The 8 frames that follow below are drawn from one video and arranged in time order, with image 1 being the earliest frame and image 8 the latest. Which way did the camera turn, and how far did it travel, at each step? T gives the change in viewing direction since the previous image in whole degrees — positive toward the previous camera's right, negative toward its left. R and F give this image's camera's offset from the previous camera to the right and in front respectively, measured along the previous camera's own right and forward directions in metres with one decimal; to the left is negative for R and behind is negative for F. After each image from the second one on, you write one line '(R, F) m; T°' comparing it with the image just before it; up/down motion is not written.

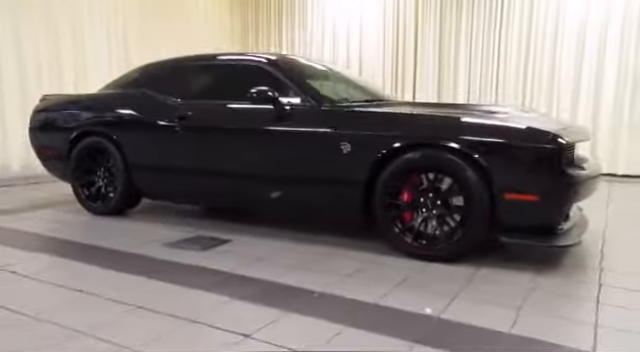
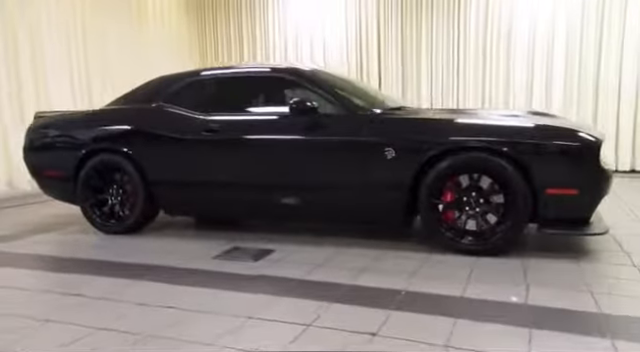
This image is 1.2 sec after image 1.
(-0.7, -0.1) m; +7°
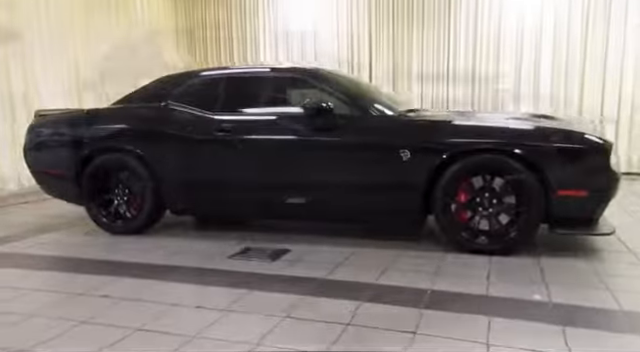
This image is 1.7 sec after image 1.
(-0.2, 0.0) m; +2°
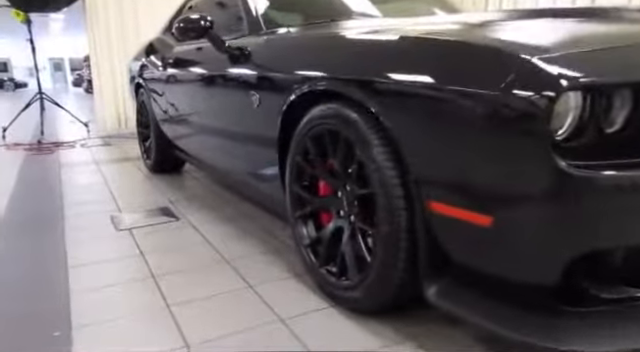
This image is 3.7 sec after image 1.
(-0.3, +0.3) m; -3°
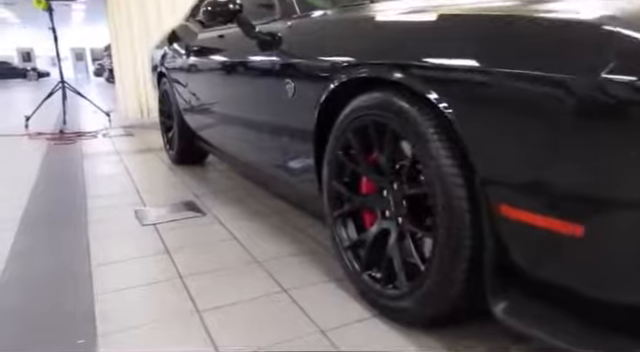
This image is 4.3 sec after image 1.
(-0.1, +0.1) m; -2°
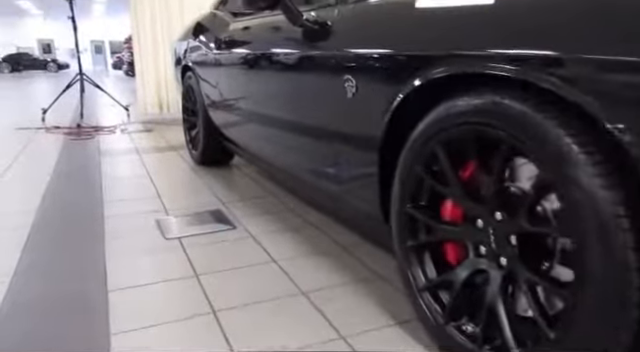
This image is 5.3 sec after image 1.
(-0.1, +0.3) m; -2°
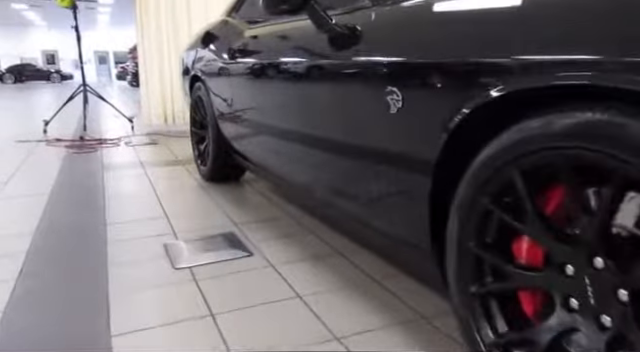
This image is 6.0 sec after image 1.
(-0.1, +0.2) m; 0°
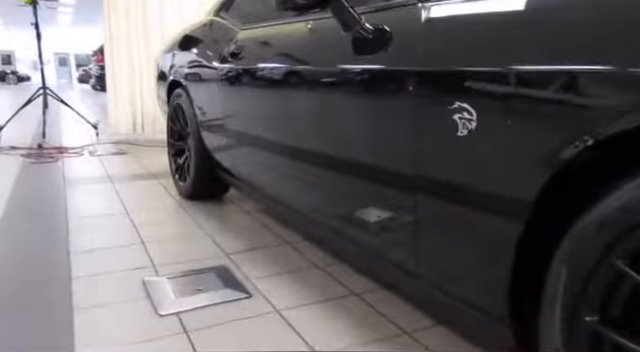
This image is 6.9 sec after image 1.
(-0.1, +0.3) m; +4°
